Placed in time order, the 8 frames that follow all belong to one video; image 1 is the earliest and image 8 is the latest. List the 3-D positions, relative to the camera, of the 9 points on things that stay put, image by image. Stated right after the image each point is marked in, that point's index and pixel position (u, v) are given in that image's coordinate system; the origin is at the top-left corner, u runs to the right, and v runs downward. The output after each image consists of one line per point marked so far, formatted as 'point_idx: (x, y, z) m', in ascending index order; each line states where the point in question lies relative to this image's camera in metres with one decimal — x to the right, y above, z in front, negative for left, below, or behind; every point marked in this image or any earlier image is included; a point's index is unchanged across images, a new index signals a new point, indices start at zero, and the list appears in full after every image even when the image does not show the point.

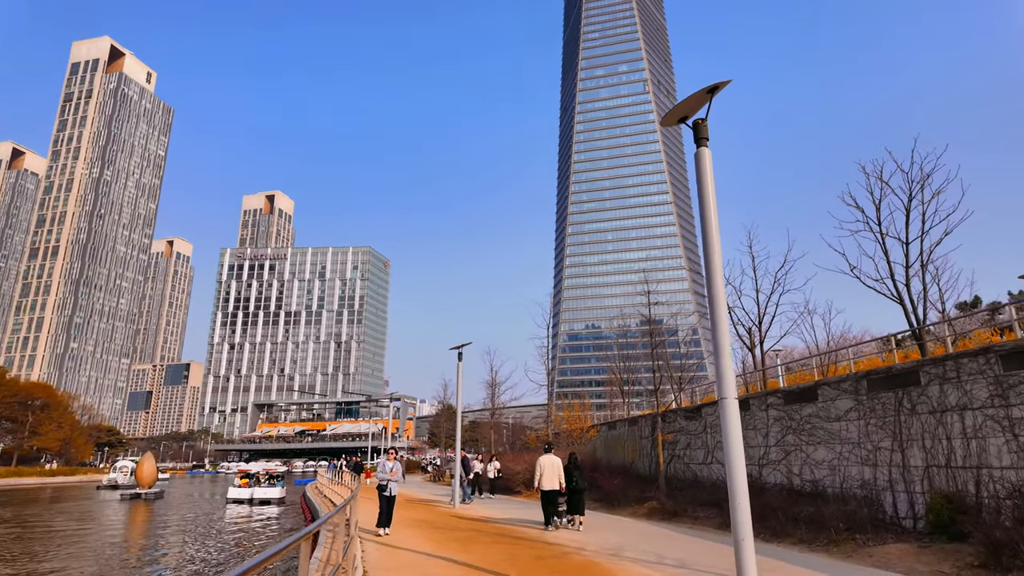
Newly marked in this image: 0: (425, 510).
0: (-2.4, -6.1, +15.6) m
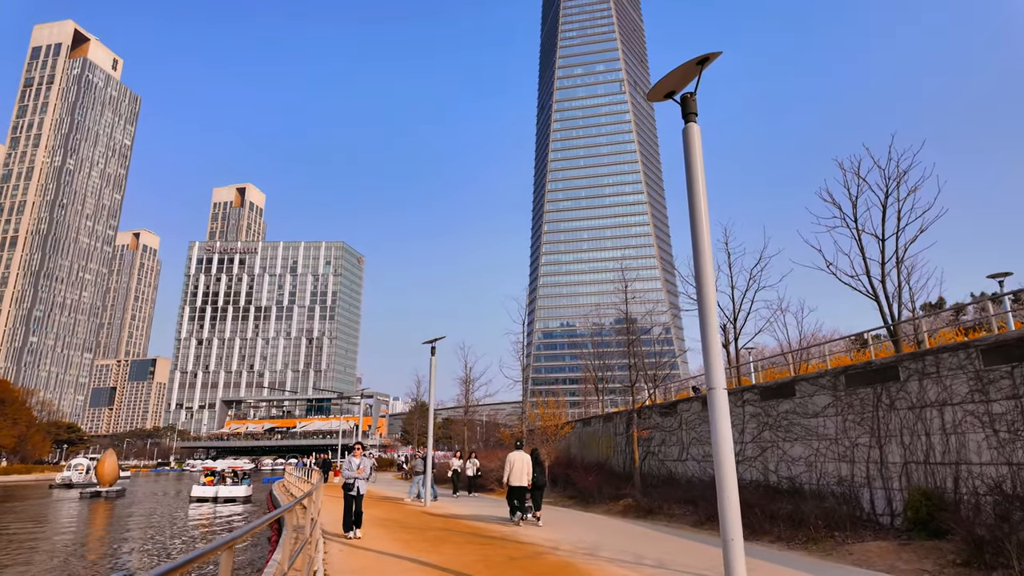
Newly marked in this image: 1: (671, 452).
0: (-3.1, -5.8, +15.1) m
1: (+4.8, -5.0, +17.4) m
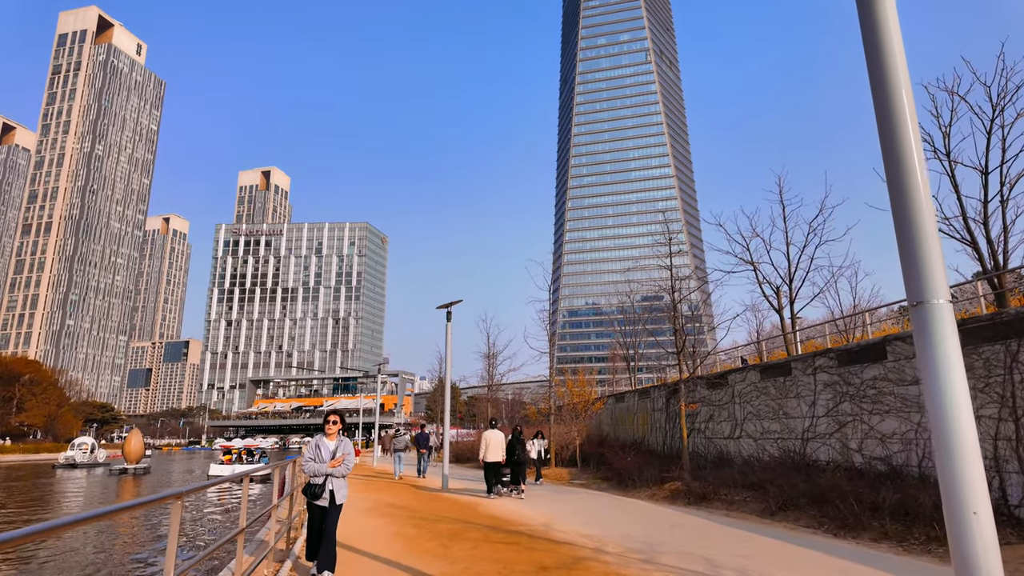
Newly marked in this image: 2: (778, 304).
0: (-2.5, -4.8, +13.3) m
1: (+5.6, -3.8, +15.2) m
2: (+9.3, -0.6, +19.8) m
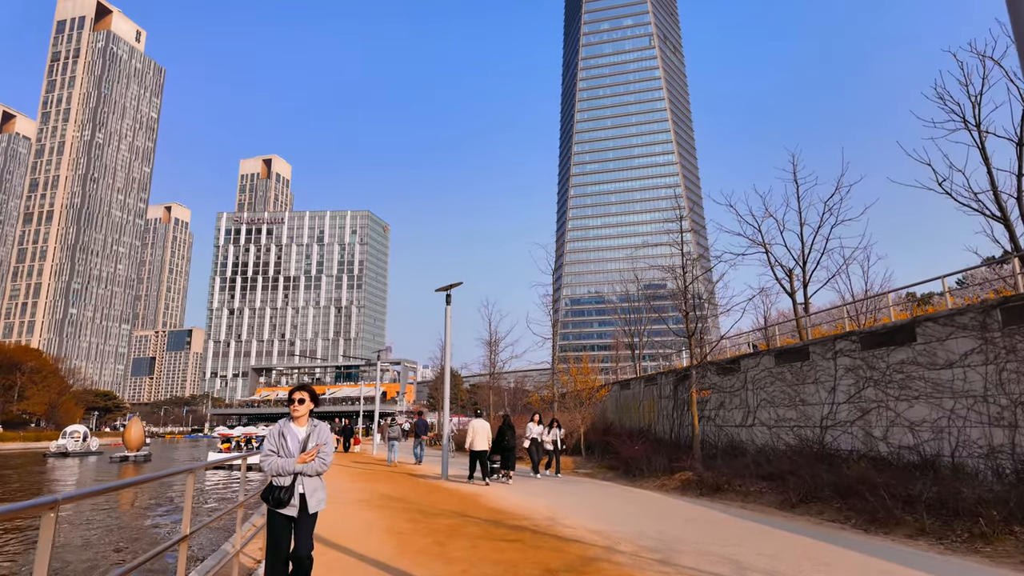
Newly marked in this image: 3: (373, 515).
0: (-2.4, -4.3, +12.7) m
1: (+5.6, -3.3, +14.6) m
2: (+9.3, 0.0, +19.1) m
3: (-2.0, -3.3, +8.2) m
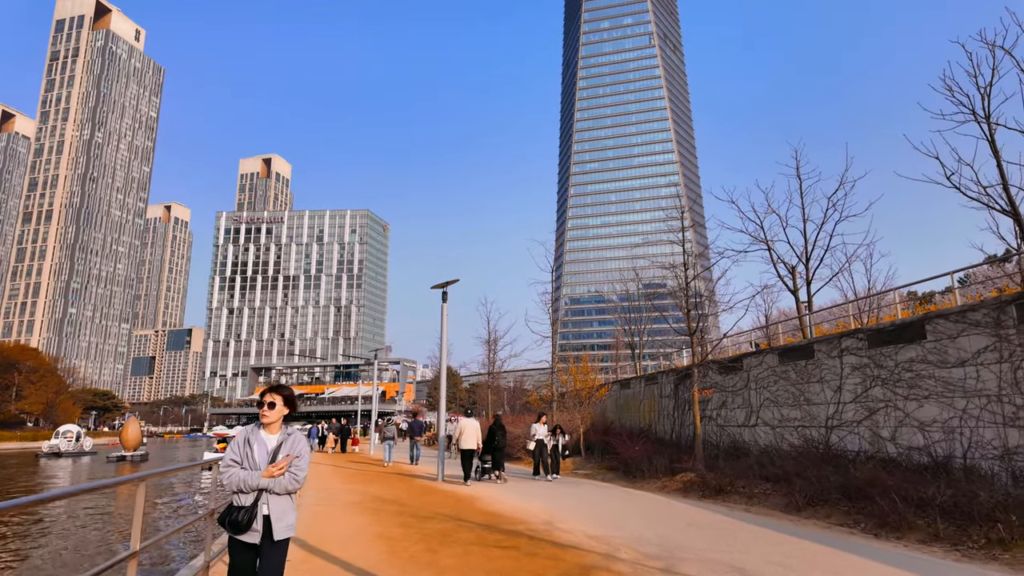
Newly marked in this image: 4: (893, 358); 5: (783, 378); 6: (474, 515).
0: (-2.5, -4.3, +12.4) m
1: (+5.6, -3.2, +14.3) m
2: (+9.3, +0.1, +18.7) m
3: (-2.1, -3.2, +7.9) m
4: (+6.7, -1.2, +10.0) m
5: (+6.1, -2.0, +12.8) m
6: (-0.5, -3.2, +7.9) m
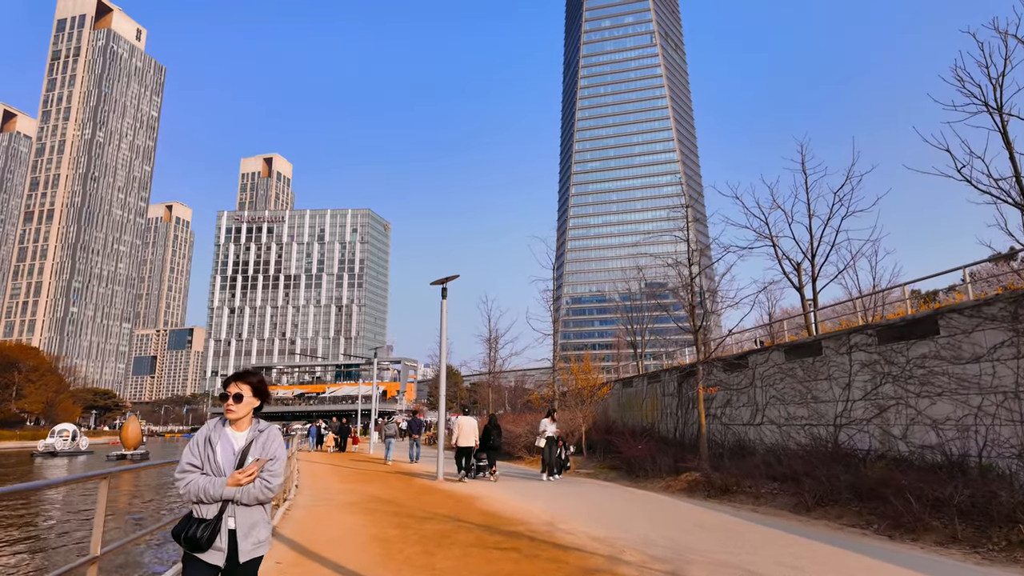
0: (-2.4, -4.2, +12.2) m
1: (+5.6, -3.1, +14.0) m
2: (+9.3, +0.2, +18.5) m
3: (-2.1, -3.1, +7.6) m
4: (+6.7, -1.1, +9.7) m
5: (+6.1, -1.9, +12.5) m
6: (-0.5, -3.1, +7.7) m
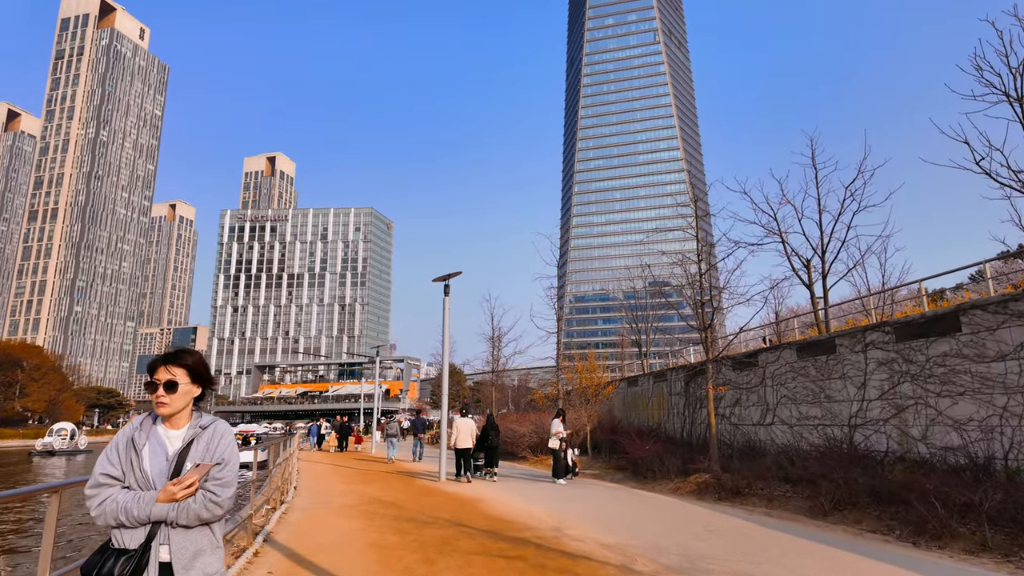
0: (-2.4, -4.1, +11.9) m
1: (+5.7, -3.0, +13.7) m
2: (+9.4, +0.3, +18.1) m
3: (-2.0, -3.0, +7.3) m
4: (+6.8, -1.1, +9.4) m
5: (+6.2, -1.8, +12.1) m
6: (-0.5, -3.0, +7.4) m
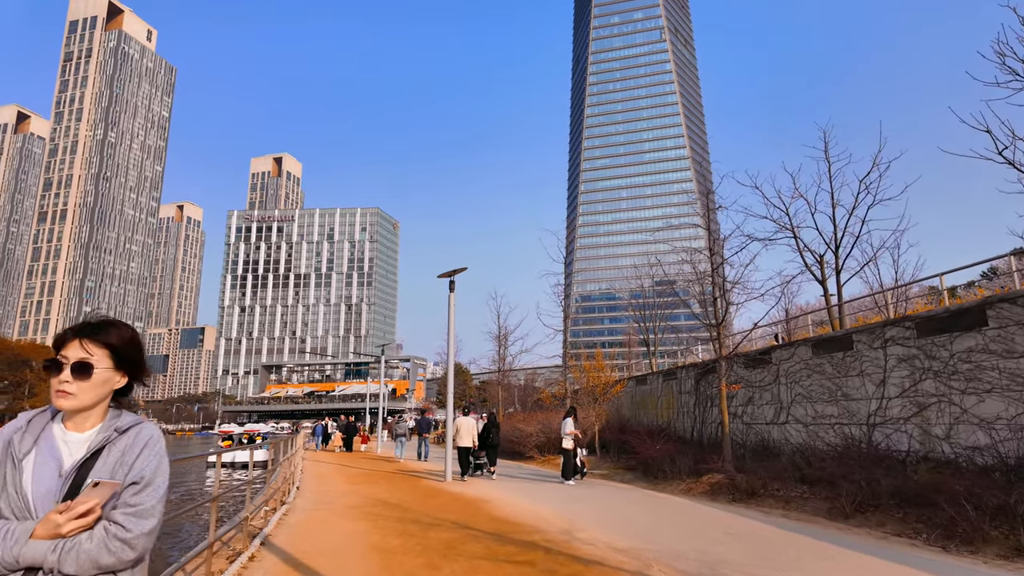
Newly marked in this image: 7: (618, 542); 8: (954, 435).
0: (-2.2, -4.0, +11.6) m
1: (+5.8, -2.9, +13.3) m
2: (+9.6, +0.4, +17.7) m
3: (-1.9, -2.9, +7.0) m
4: (+6.9, -0.9, +9.0) m
5: (+6.3, -1.7, +11.8) m
6: (-0.4, -2.9, +7.1) m
7: (+1.2, -2.8, +6.3) m
8: (+6.7, -2.2, +8.7) m
